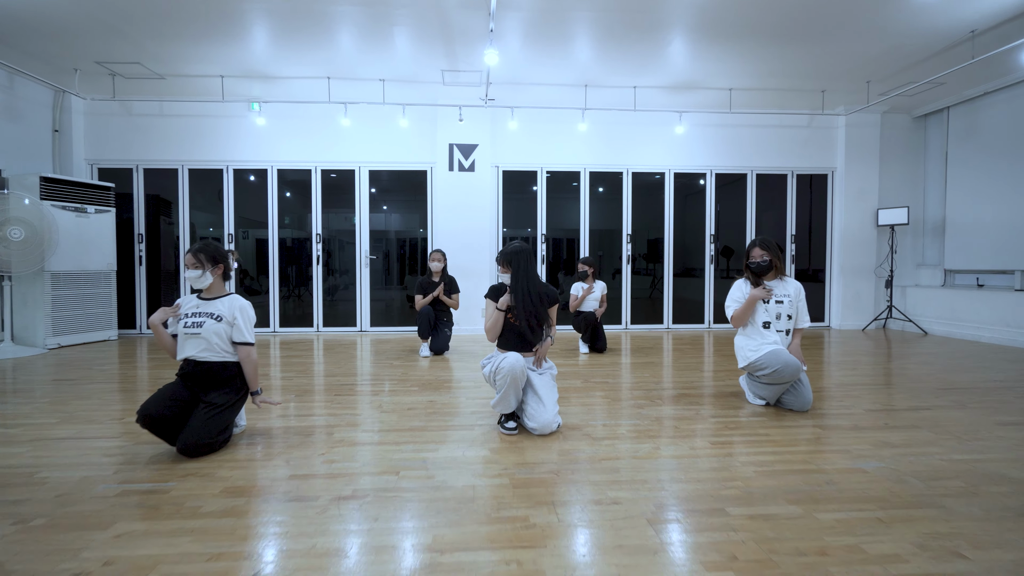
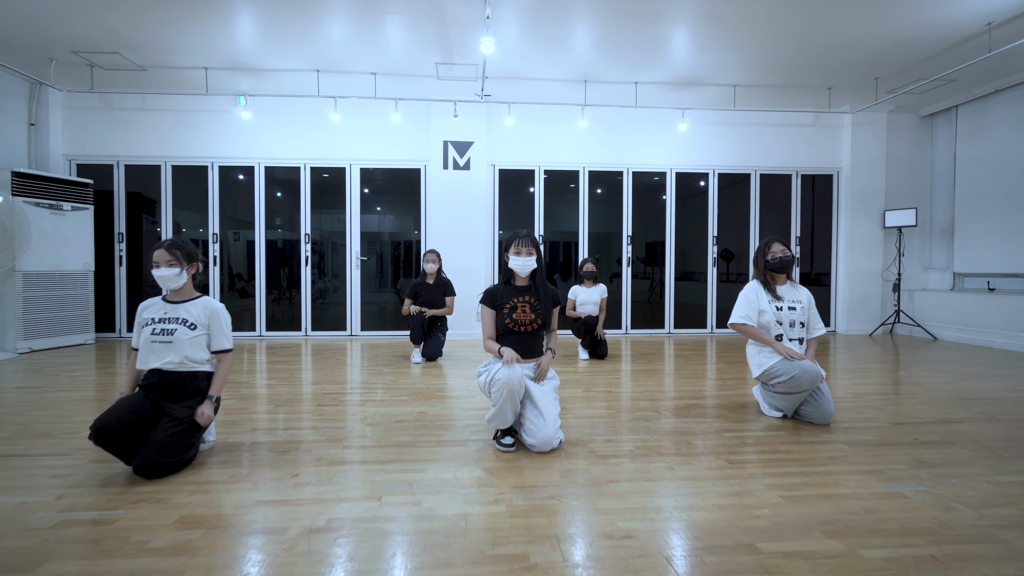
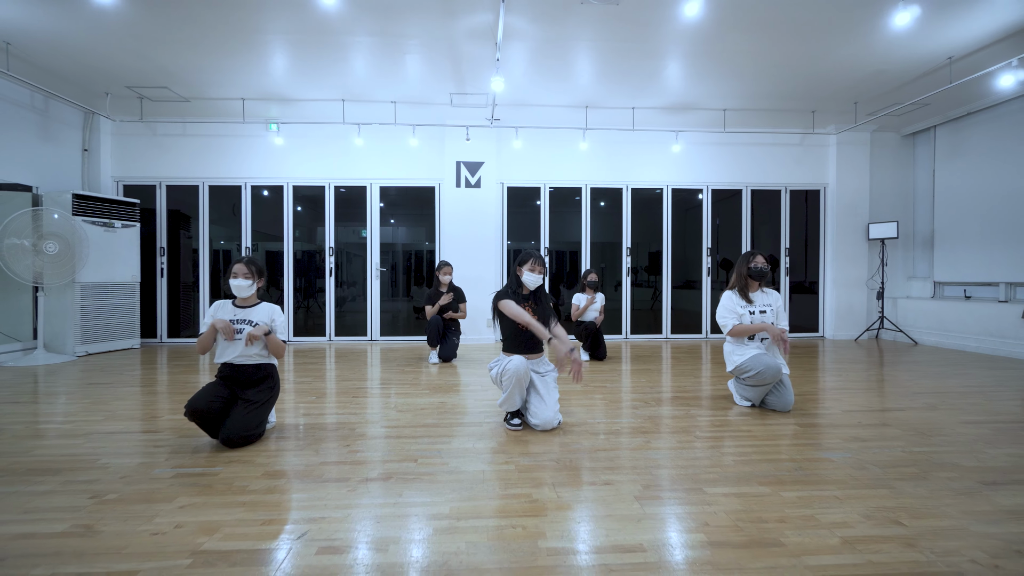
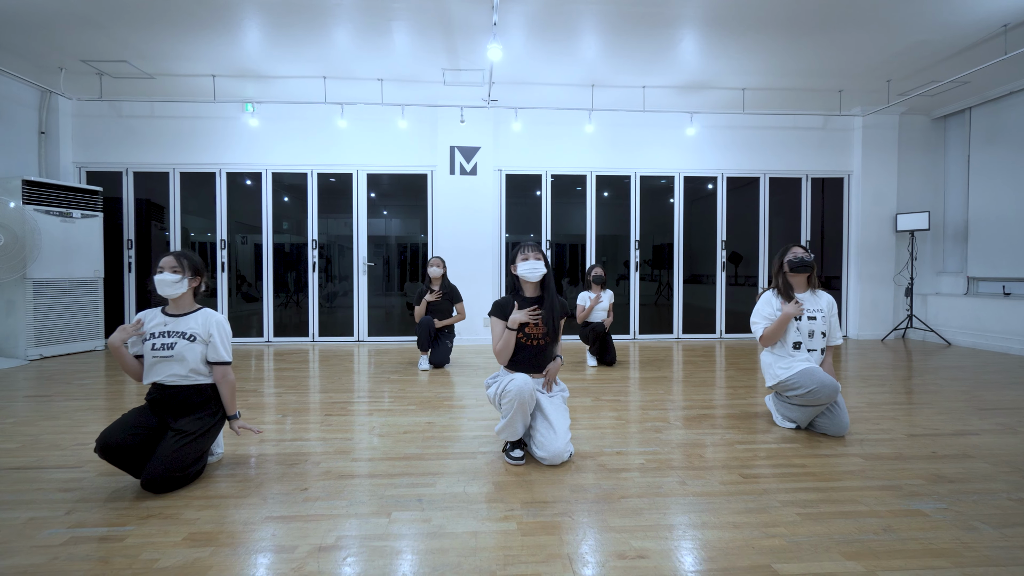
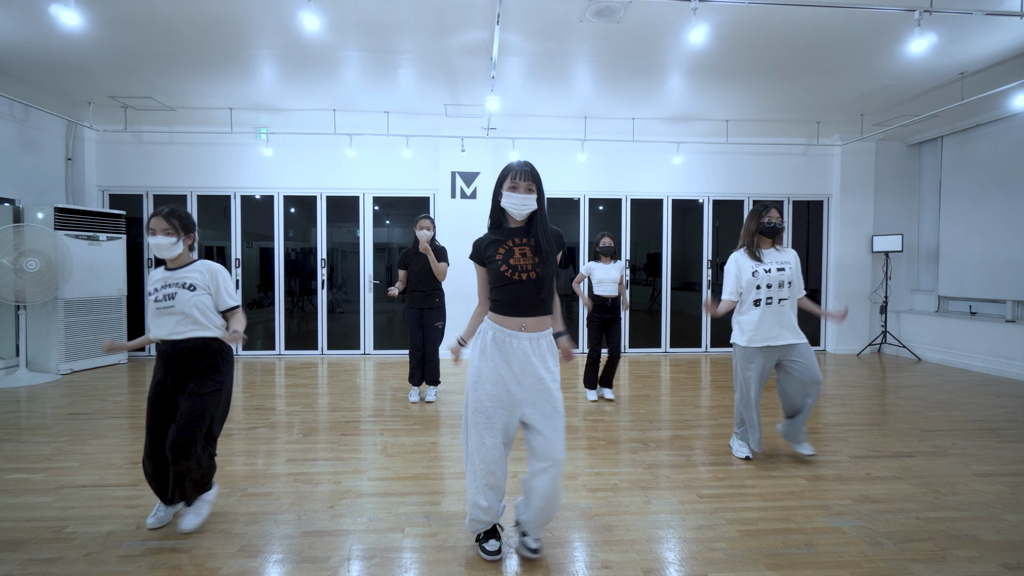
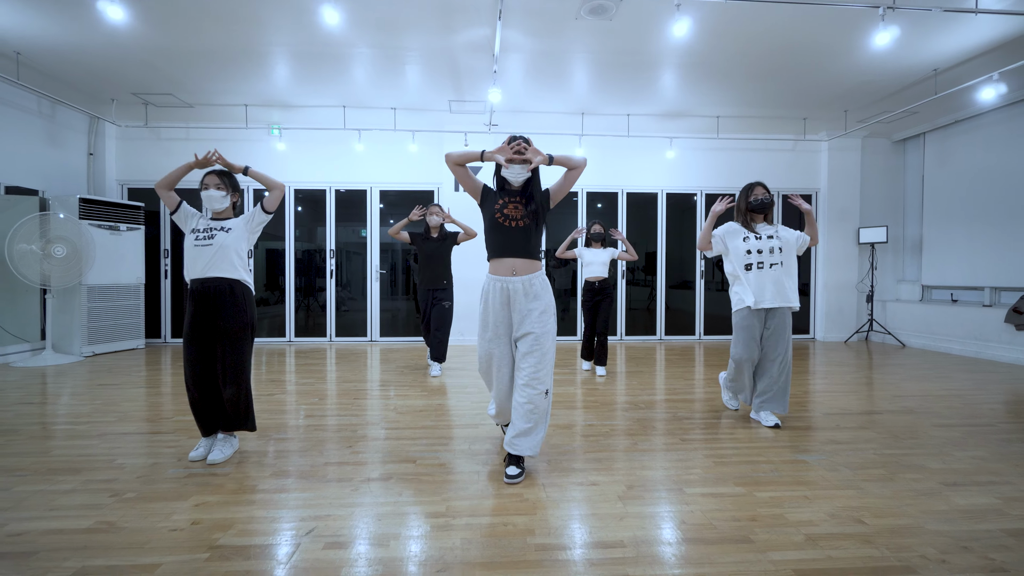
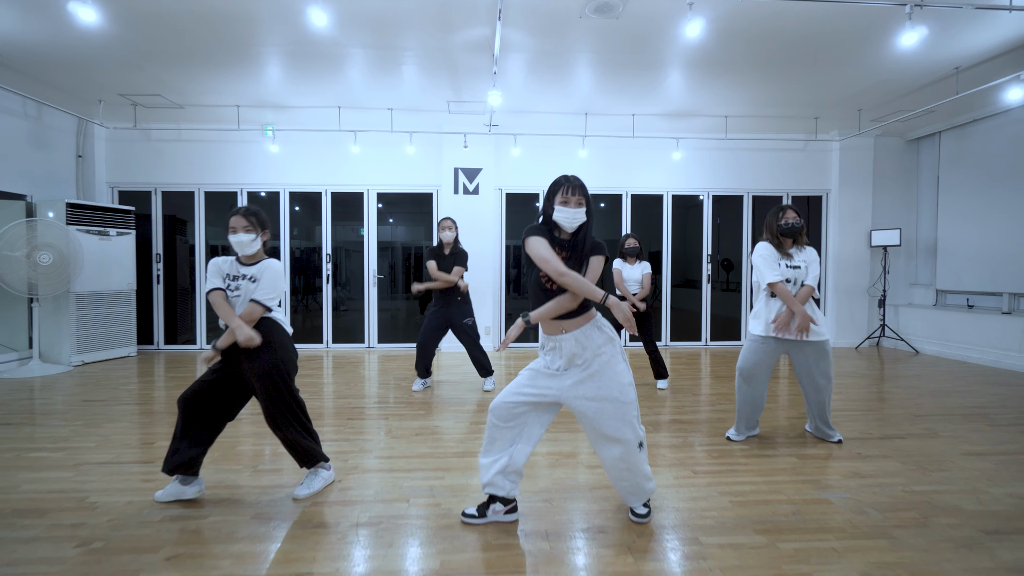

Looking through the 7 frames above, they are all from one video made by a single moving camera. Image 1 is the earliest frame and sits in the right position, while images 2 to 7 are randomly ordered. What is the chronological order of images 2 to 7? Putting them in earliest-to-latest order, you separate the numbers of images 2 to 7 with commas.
4, 3, 2, 6, 5, 7
